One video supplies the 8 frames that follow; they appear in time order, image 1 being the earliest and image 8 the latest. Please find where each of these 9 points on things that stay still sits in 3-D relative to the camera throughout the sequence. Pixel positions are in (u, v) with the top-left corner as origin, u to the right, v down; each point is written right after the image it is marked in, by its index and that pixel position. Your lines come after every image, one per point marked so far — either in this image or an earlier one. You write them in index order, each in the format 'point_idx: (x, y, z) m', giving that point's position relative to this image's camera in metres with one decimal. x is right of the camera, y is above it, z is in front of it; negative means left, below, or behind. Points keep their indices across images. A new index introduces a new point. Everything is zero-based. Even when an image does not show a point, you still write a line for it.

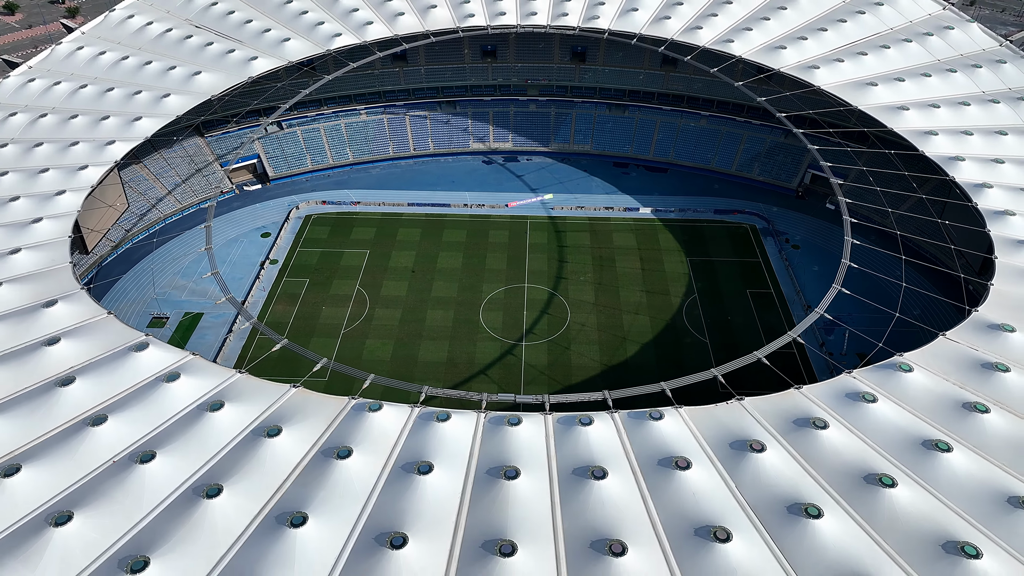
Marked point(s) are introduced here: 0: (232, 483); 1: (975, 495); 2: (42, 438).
0: (-6.2, -4.4, +15.8) m
1: (+10.4, -4.6, +15.8) m
2: (-11.7, -3.7, +17.8) m
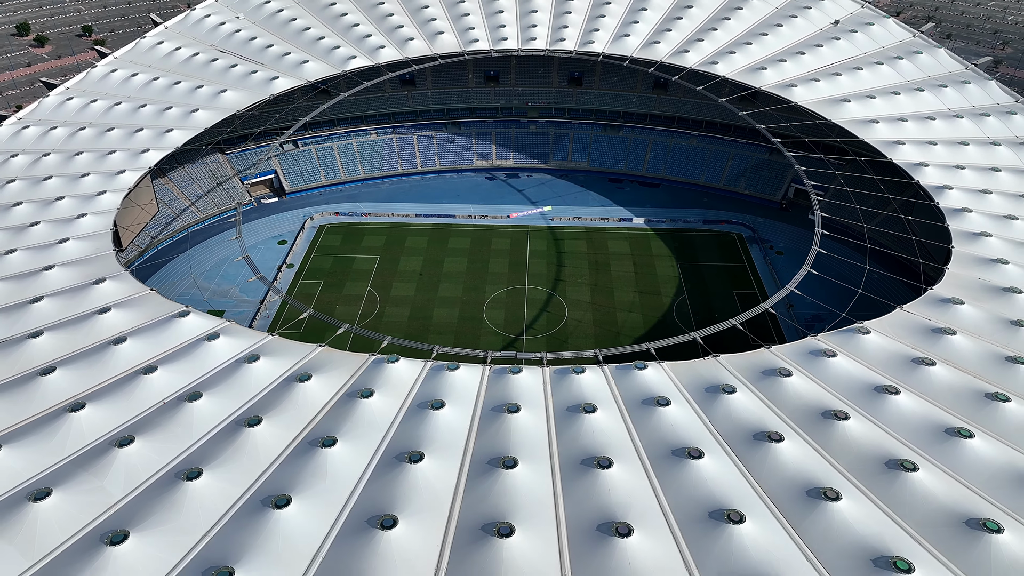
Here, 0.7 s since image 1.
0: (-6.2, -3.3, +18.2) m
1: (+10.4, -3.6, +18.2) m
2: (-11.7, -2.7, +20.2) m
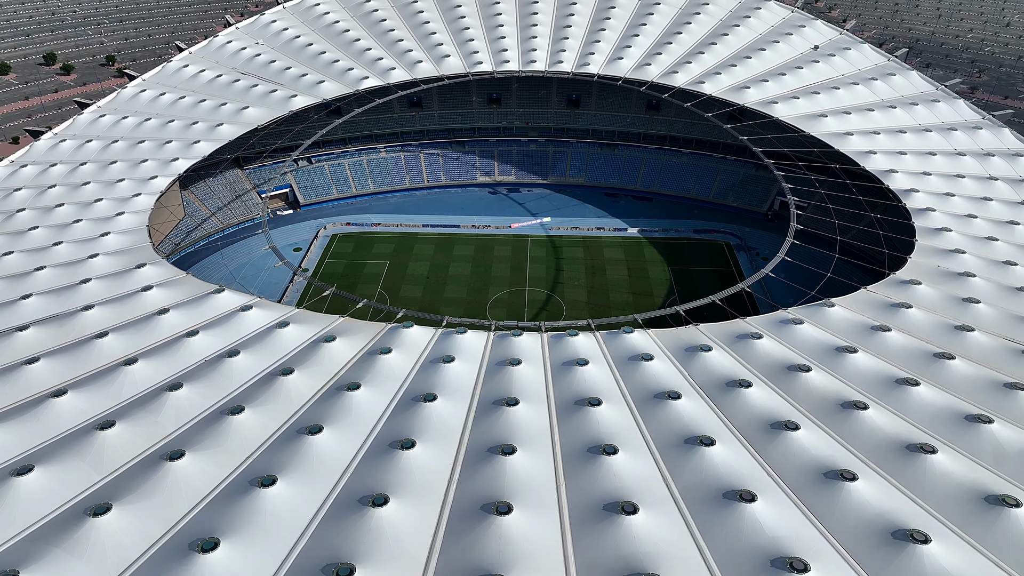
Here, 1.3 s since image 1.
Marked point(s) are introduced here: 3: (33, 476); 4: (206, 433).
0: (-6.1, -2.4, +20.7) m
1: (+10.5, -2.6, +20.7) m
2: (-11.6, -1.8, +22.7) m
3: (-10.9, -4.4, +16.2) m
4: (-7.7, -3.7, +17.8) m
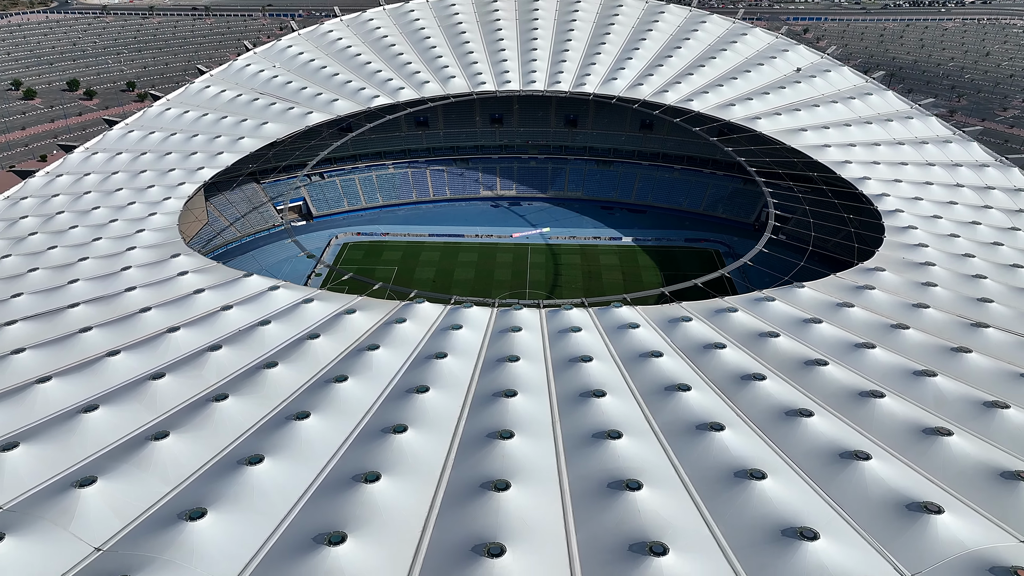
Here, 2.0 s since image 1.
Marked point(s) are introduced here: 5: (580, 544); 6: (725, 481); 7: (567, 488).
0: (-6.1, -1.5, +23.4) m
1: (+10.5, -1.8, +23.2) m
2: (-11.6, -1.1, +25.4) m
3: (-10.8, -3.3, +18.7) m
4: (-7.6, -2.7, +20.4) m
5: (+1.4, -5.3, +14.8) m
6: (+4.9, -4.5, +16.4) m
7: (+1.3, -4.6, +16.4) m
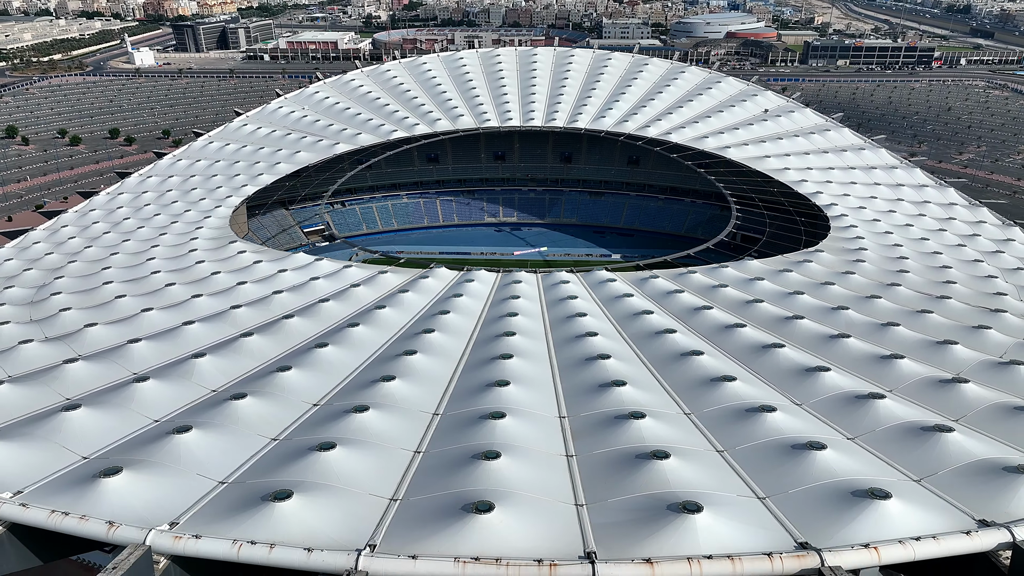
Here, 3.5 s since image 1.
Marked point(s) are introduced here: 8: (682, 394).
0: (-6.0, +0.1, +29.2) m
1: (+10.6, -0.2, +29.1) m
2: (-11.5, +0.3, +31.3) m
3: (-10.7, -1.3, +24.4) m
4: (-7.5, -0.8, +26.2) m
5: (+1.5, -2.9, +20.4) m
6: (+5.0, -2.2, +22.0) m
7: (+1.3, -2.4, +22.0) m
8: (+4.8, -3.0, +20.2) m
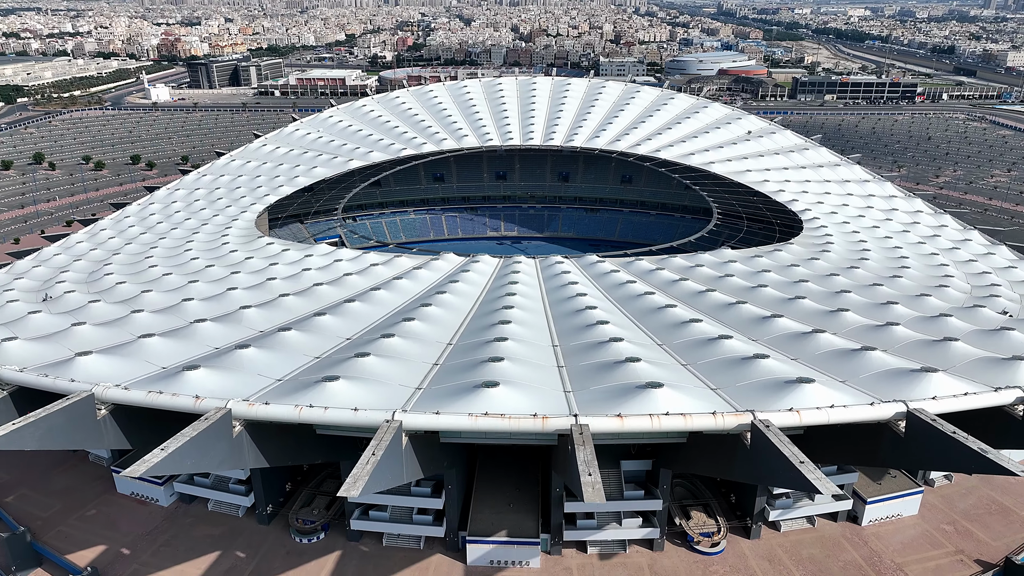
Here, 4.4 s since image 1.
0: (-5.9, +1.0, +33.1) m
1: (+10.6, +0.7, +32.9) m
2: (-11.5, +1.1, +35.2) m
3: (-10.7, -0.1, +28.2) m
4: (-7.5, +0.3, +30.0) m
5: (+1.5, -1.5, +24.1) m
6: (+5.0, -0.9, +25.8) m
7: (+1.4, -1.1, +25.7) m
8: (+4.8, -1.6, +23.9) m
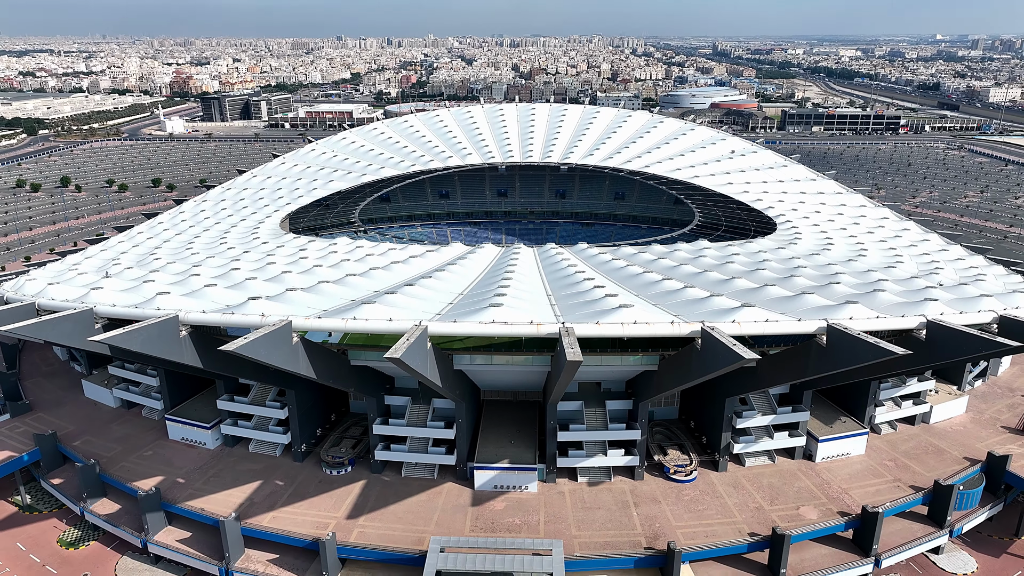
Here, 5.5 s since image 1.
0: (-5.9, +1.9, +37.7) m
1: (+10.7, +1.7, +37.5) m
2: (-11.4, +1.9, +39.8) m
3: (-10.7, +1.1, +32.8) m
4: (-7.5, +1.3, +34.5) m
5: (+1.6, -0.1, +28.5) m
6: (+5.0, +0.4, +30.3) m
7: (+1.4, +0.3, +30.2) m
8: (+4.9, -0.1, +28.3) m
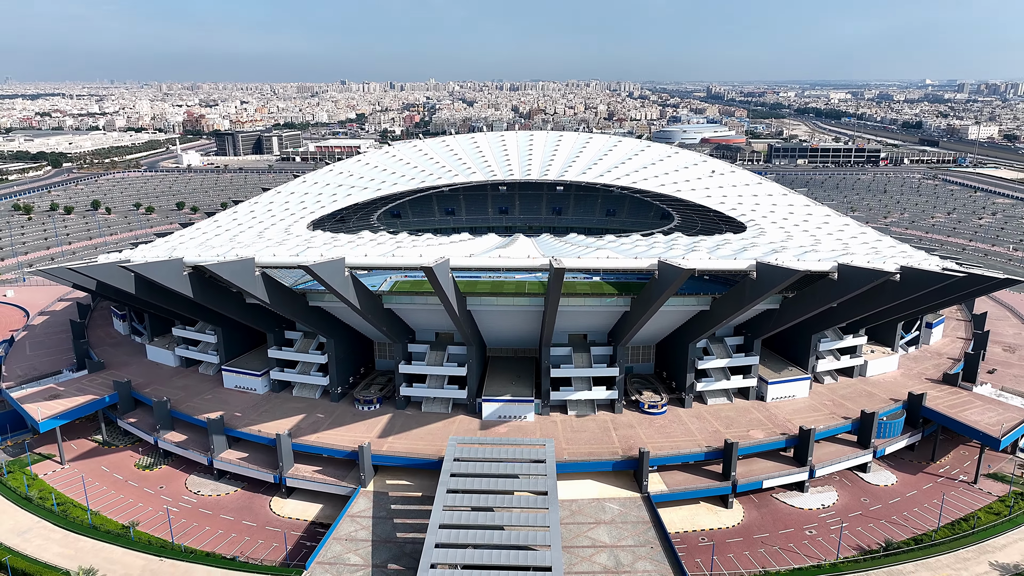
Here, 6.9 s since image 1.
0: (-5.9, +3.0, +44.2) m
1: (+10.7, +2.8, +43.9) m
2: (-11.4, +2.9, +46.2) m
3: (-10.6, +2.5, +39.2) m
4: (-7.4, +2.6, +41.0) m
5: (+1.6, +1.6, +34.9) m
6: (+5.1, +2.0, +36.7) m
7: (+1.5, +1.8, +36.6) m
8: (+4.9, +1.5, +34.7) m
